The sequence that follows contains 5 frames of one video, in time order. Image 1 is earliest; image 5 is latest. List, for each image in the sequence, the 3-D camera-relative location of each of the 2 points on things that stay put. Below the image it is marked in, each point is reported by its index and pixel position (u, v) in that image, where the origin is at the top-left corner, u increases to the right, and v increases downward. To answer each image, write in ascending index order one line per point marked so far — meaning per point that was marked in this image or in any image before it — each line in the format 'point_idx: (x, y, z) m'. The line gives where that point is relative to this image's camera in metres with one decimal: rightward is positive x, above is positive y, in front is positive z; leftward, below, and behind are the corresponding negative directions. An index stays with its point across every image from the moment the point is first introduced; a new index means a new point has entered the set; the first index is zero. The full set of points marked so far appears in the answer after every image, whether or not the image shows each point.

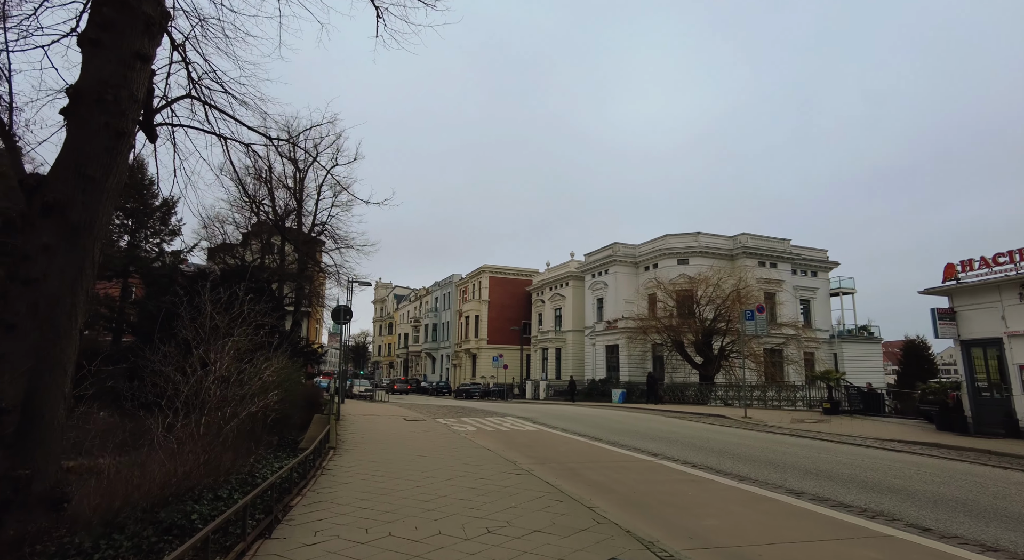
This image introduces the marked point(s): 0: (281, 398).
0: (-5.3, -2.7, +13.6) m
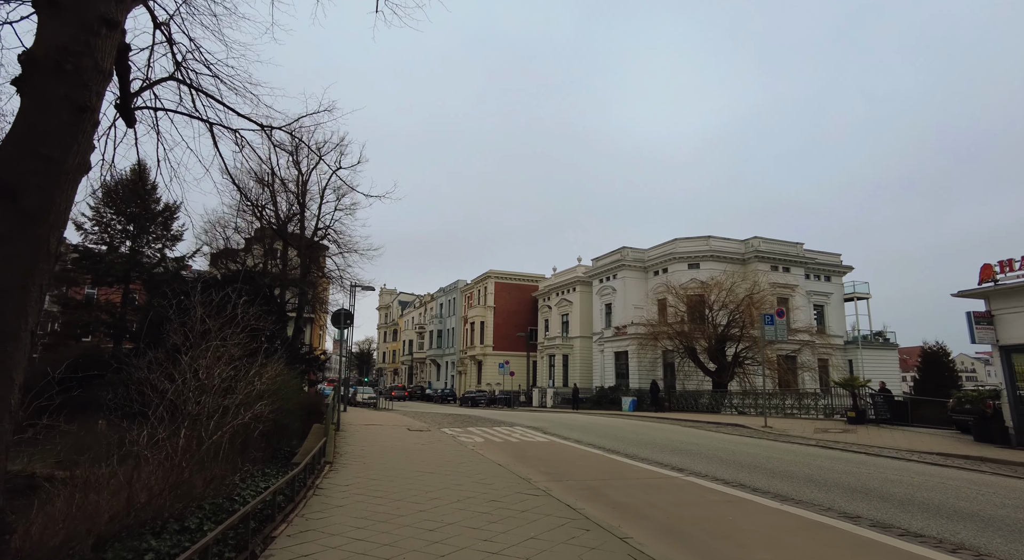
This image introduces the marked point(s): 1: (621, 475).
0: (-5.1, -2.7, +12.8) m
1: (+1.7, -3.0, +9.1) m
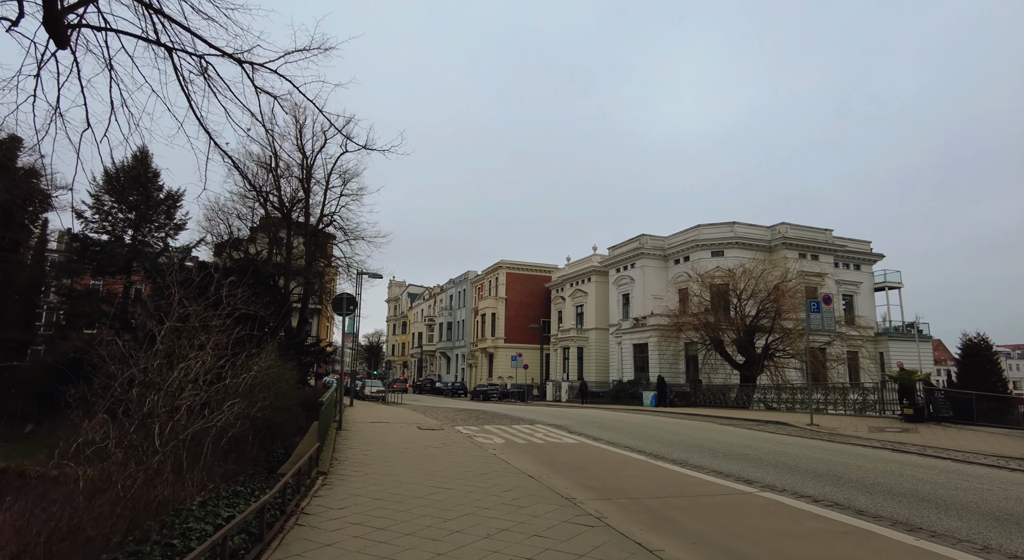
0: (-4.6, -2.3, +11.2) m
1: (+2.1, -2.6, +7.4) m
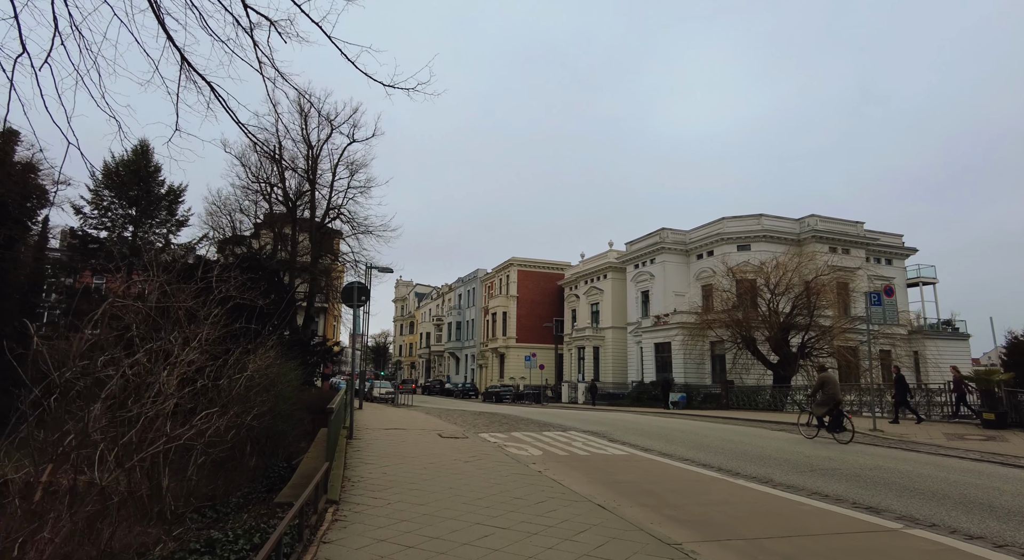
0: (-4.0, -2.0, +9.5) m
1: (+2.7, -2.3, +5.7) m
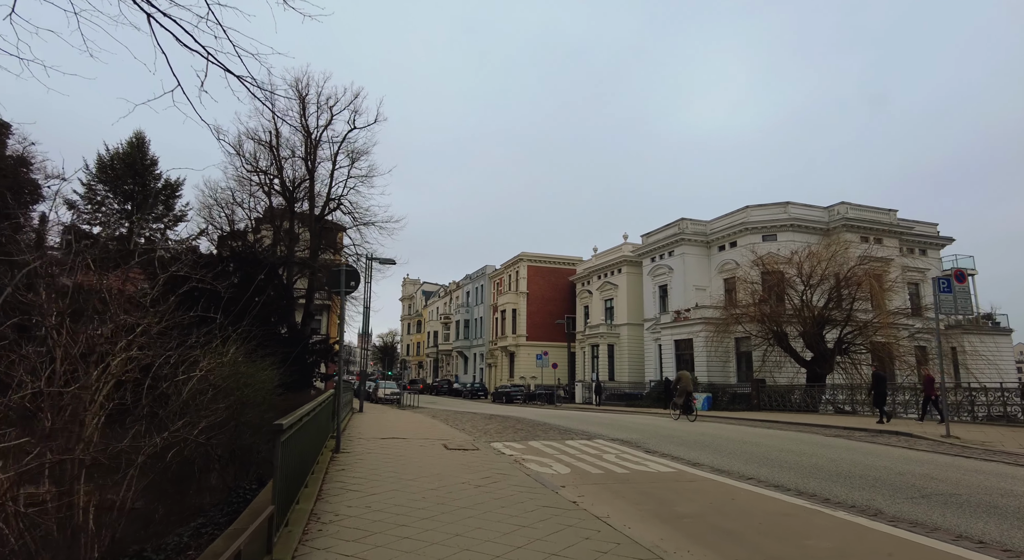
0: (-3.7, -1.7, +7.6) m
1: (+3.0, -2.0, +3.7) m
